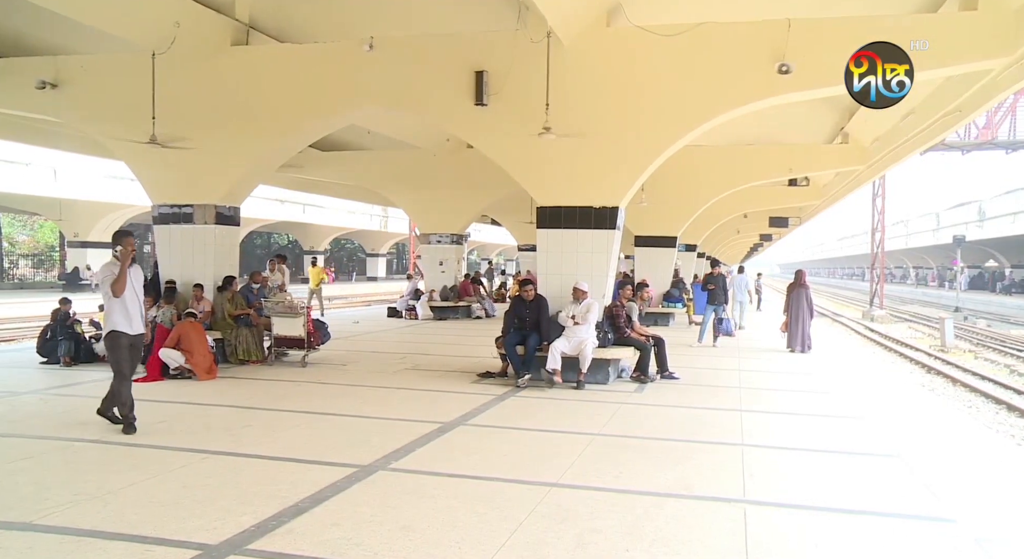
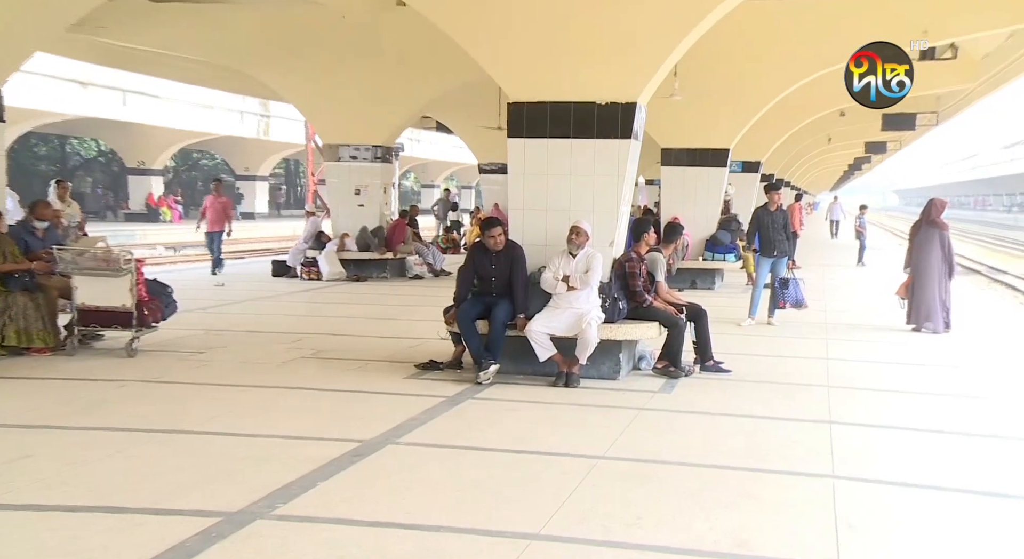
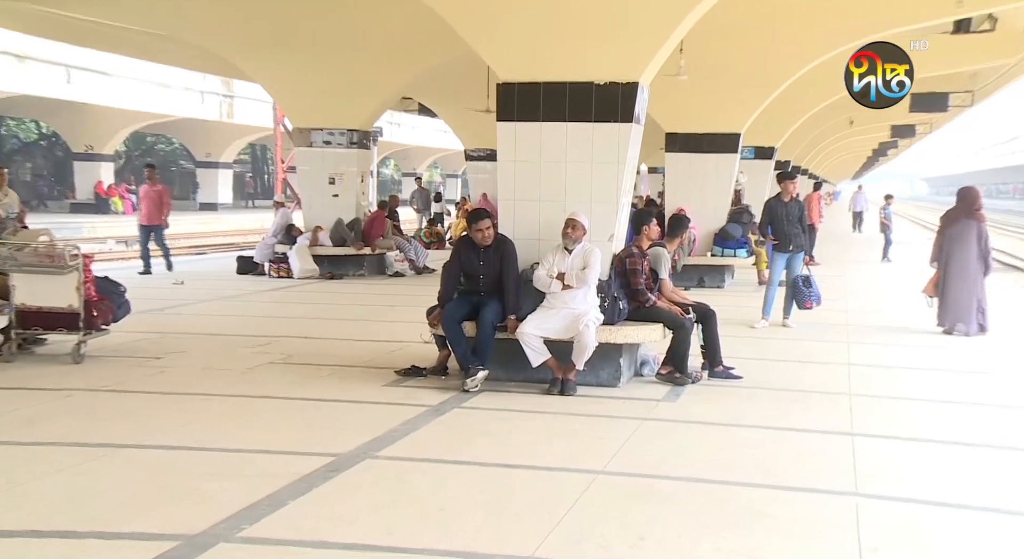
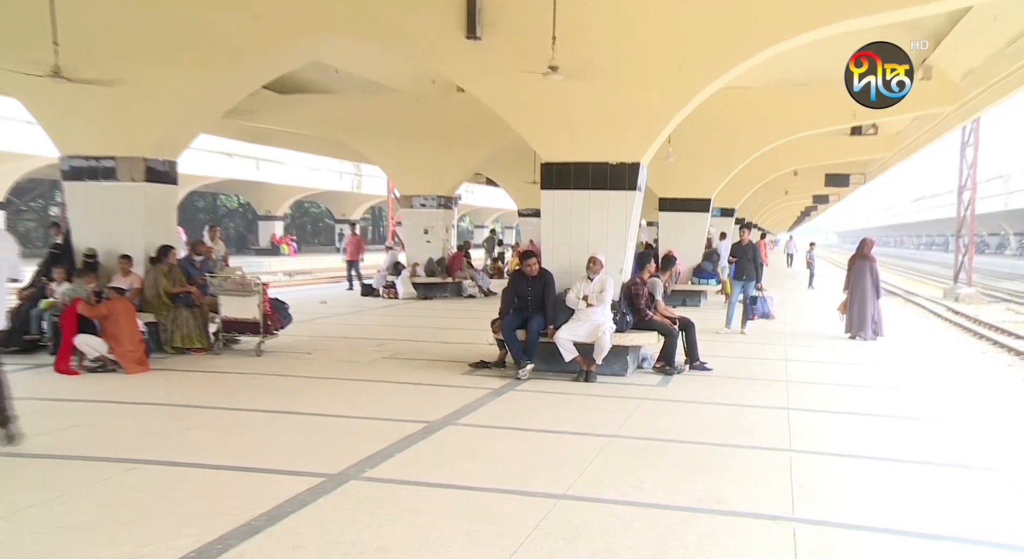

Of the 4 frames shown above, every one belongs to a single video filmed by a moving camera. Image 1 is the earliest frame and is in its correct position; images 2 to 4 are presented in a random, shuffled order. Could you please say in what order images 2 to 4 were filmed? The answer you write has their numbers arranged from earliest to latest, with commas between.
4, 2, 3
